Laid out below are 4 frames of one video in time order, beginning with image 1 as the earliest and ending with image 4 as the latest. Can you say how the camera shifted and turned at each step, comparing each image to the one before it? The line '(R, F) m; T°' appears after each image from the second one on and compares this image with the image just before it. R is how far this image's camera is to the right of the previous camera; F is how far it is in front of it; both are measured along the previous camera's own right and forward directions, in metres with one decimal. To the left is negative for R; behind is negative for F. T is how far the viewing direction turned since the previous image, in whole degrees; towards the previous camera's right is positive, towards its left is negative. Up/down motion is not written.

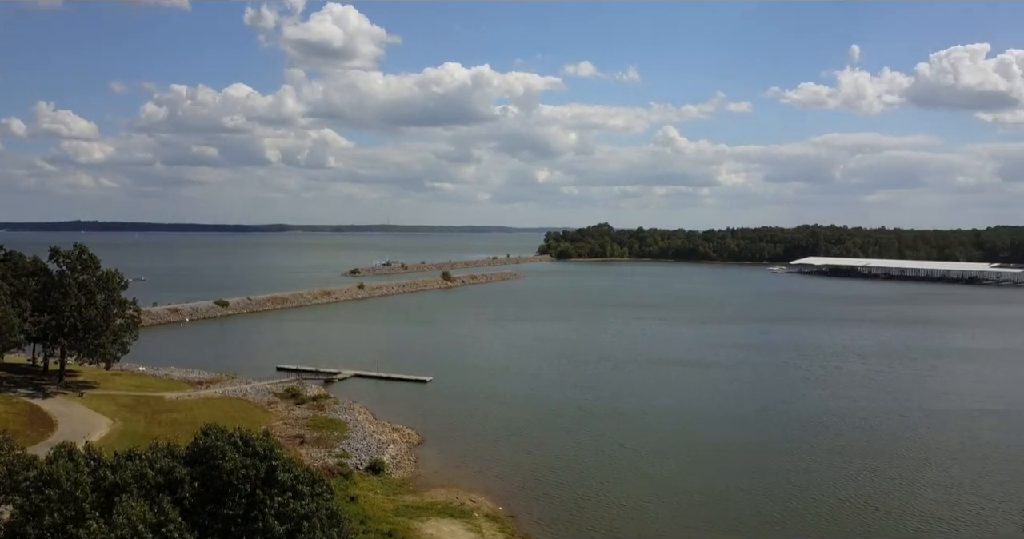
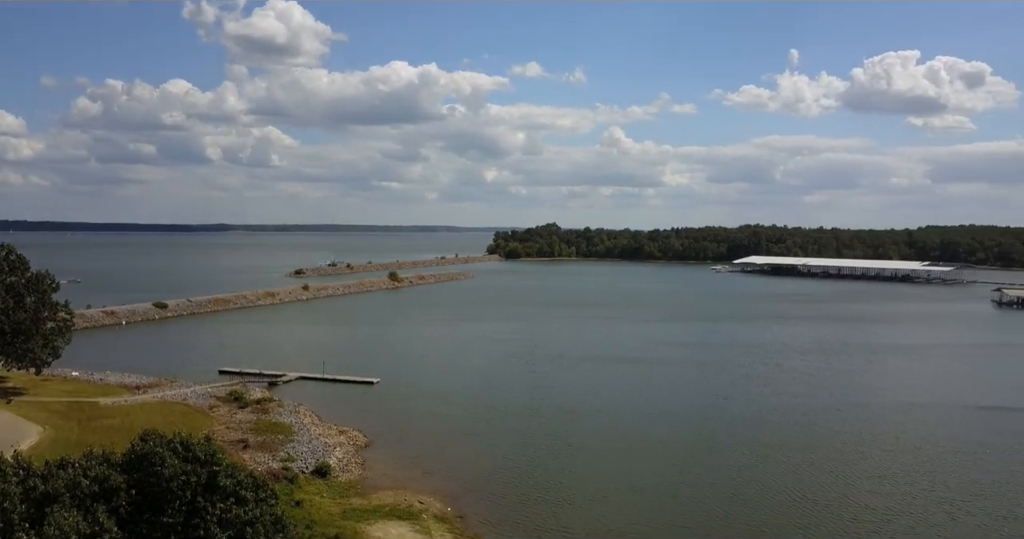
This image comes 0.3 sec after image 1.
(0.0, 0.0) m; +4°
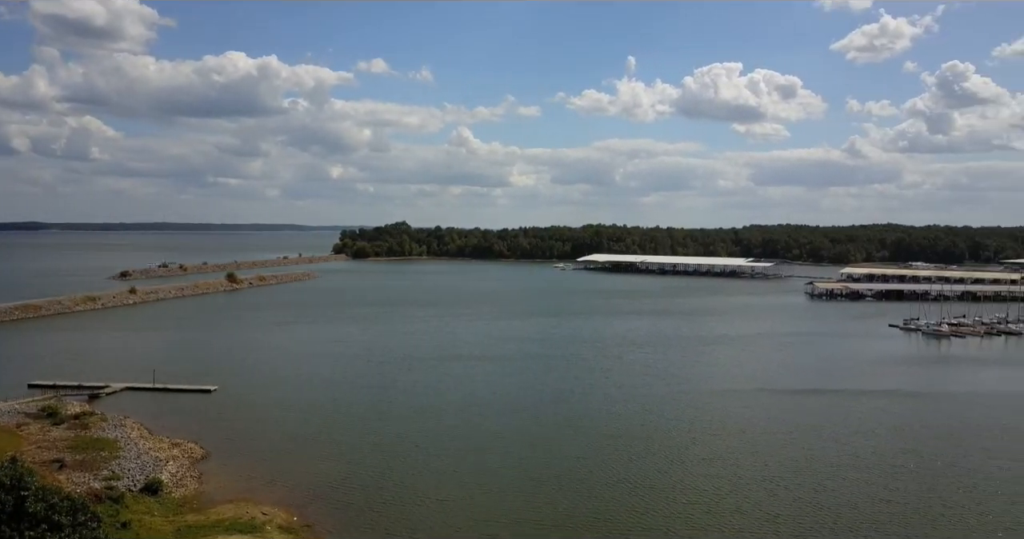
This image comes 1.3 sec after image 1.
(0.0, +0.1) m; +11°
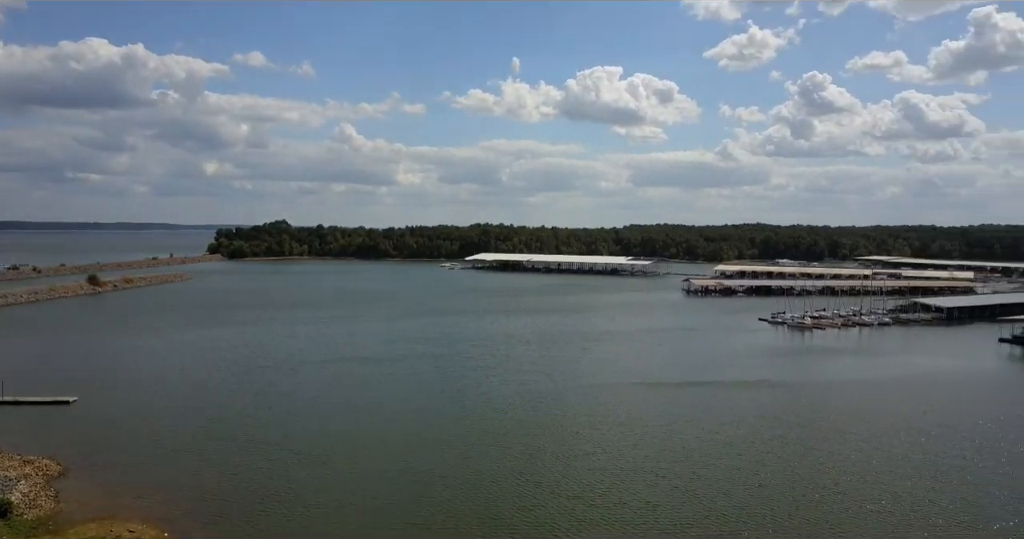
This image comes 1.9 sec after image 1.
(+4.0, +1.4) m; -17°
